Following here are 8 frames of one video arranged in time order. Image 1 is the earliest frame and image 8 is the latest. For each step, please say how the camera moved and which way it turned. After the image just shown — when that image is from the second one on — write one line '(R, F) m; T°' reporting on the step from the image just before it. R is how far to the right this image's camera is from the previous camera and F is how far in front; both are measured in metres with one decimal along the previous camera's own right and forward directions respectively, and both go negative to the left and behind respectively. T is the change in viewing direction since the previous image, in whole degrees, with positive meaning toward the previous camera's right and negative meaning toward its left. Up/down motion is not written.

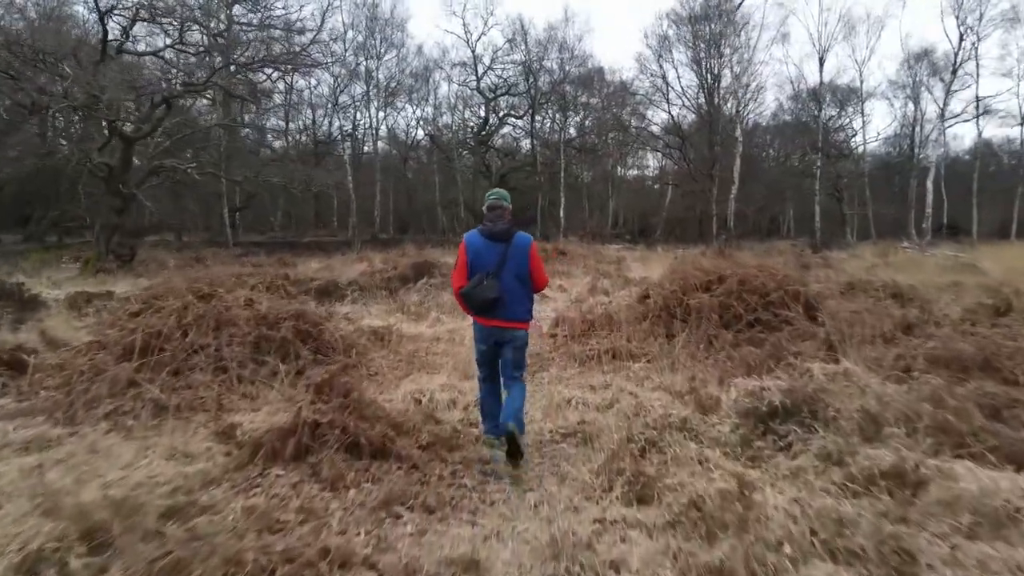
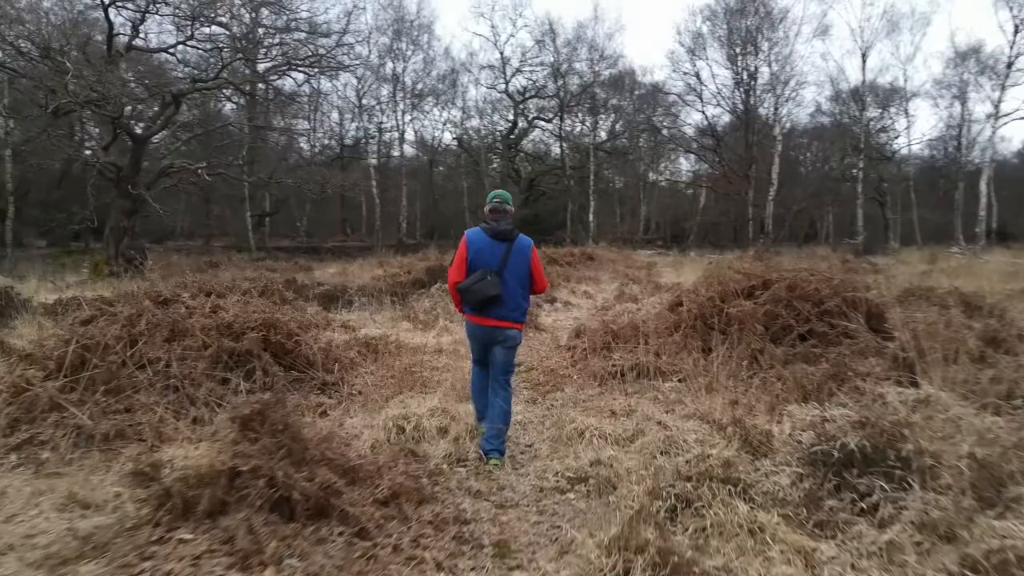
(+0.2, +1.0) m; -2°
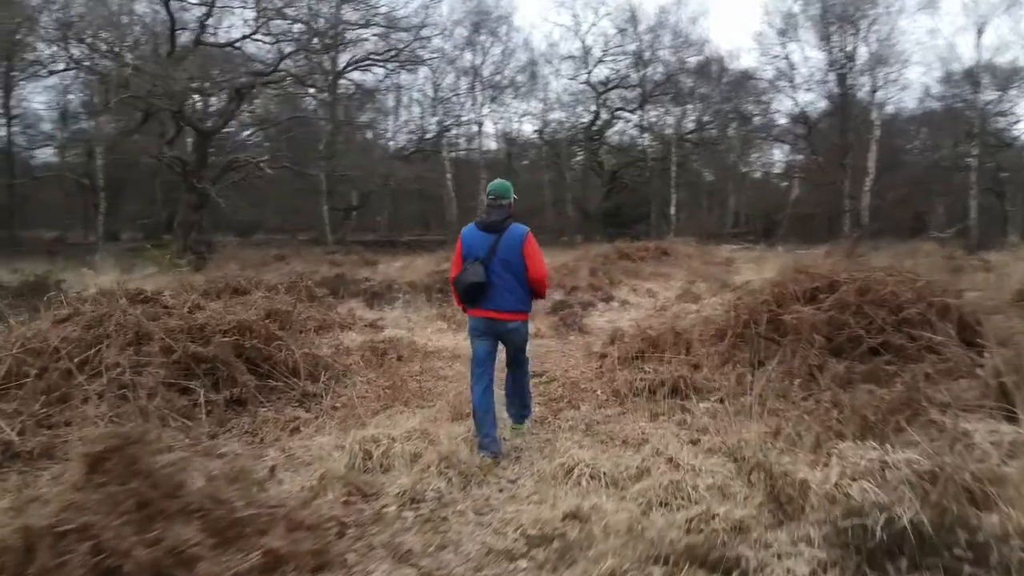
(+0.5, +0.8) m; -7°
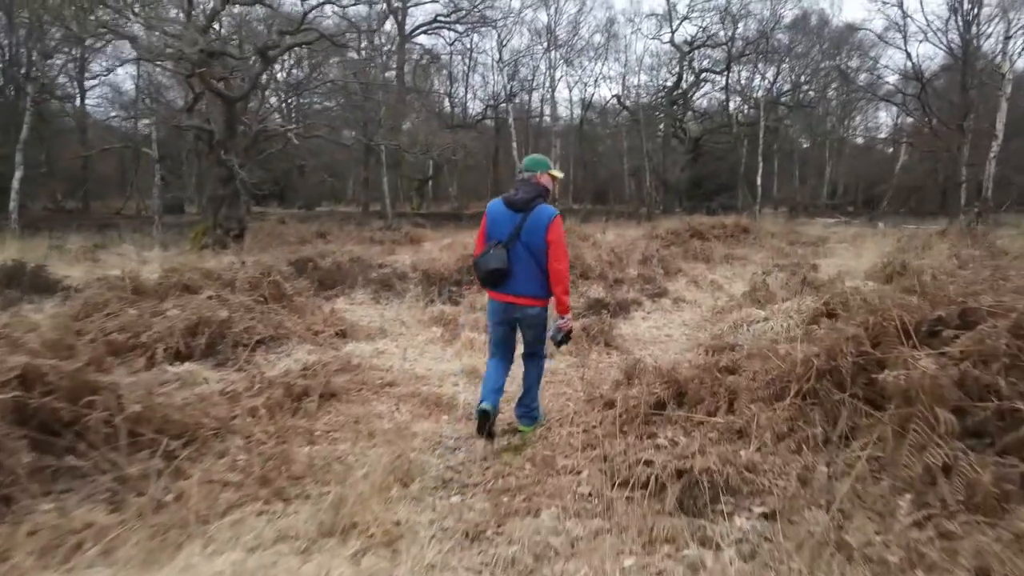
(+0.7, +1.9) m; -7°
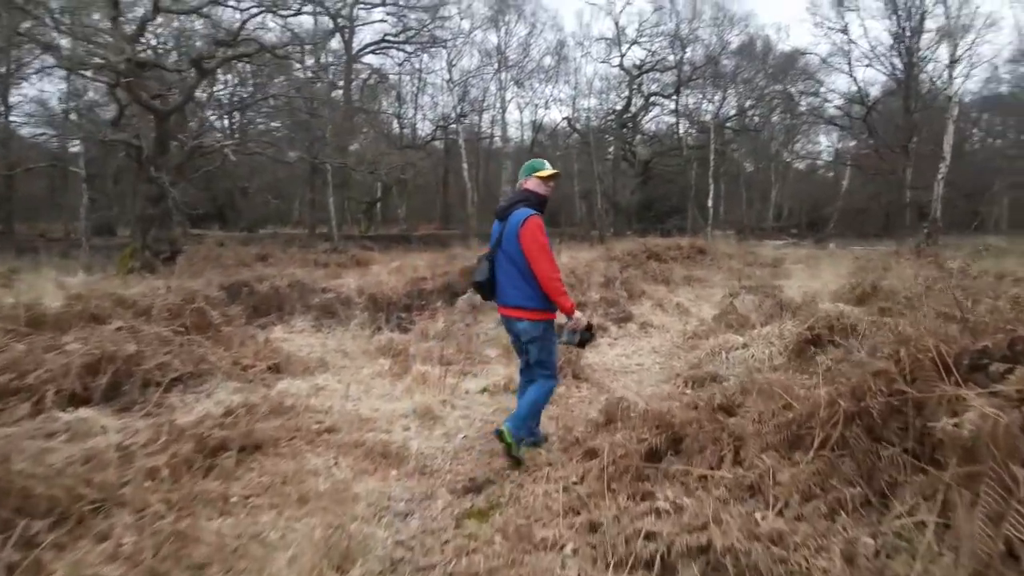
(-0.1, +0.7) m; +4°
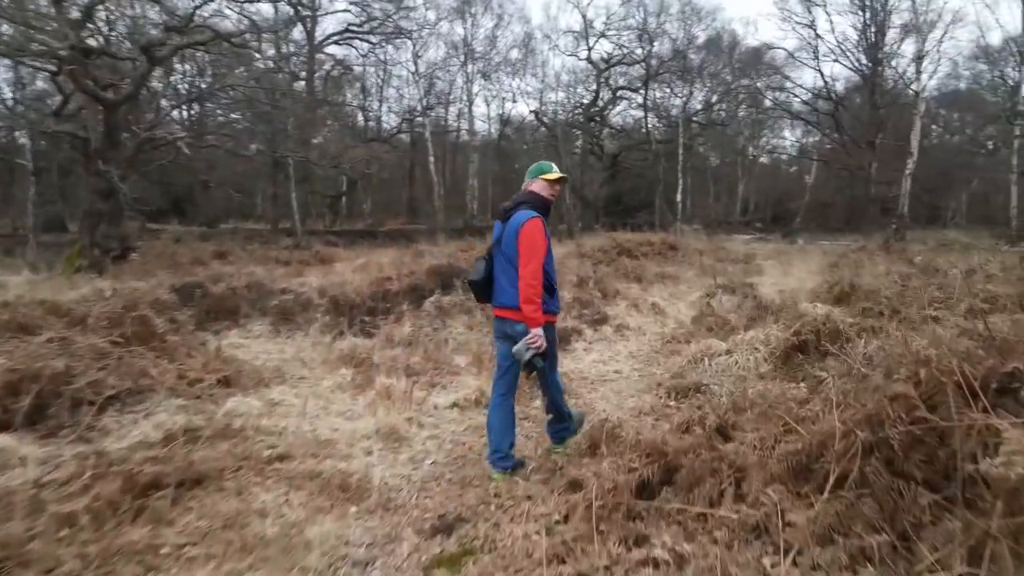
(0.0, +0.4) m; +3°
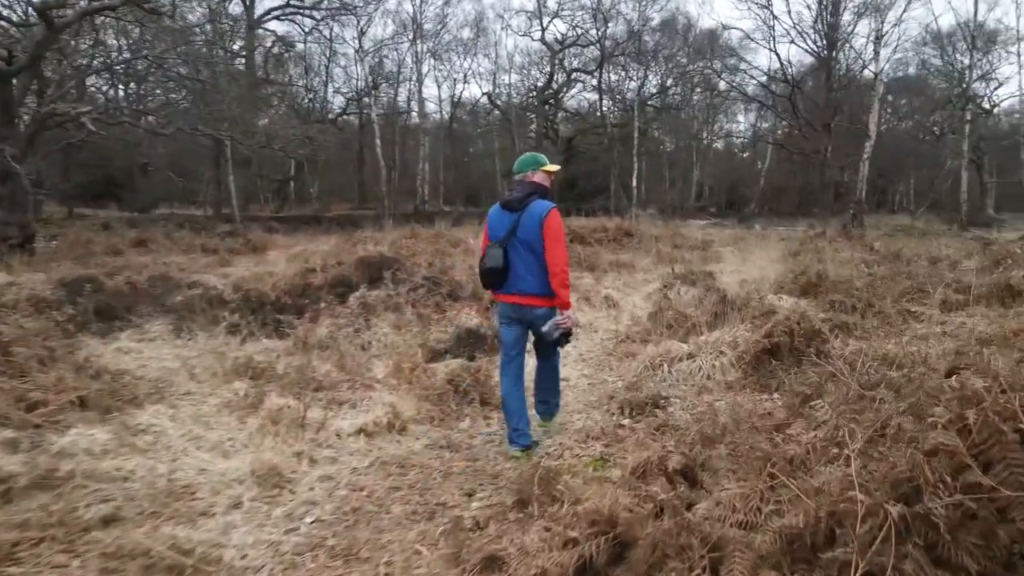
(+0.2, +0.9) m; +3°
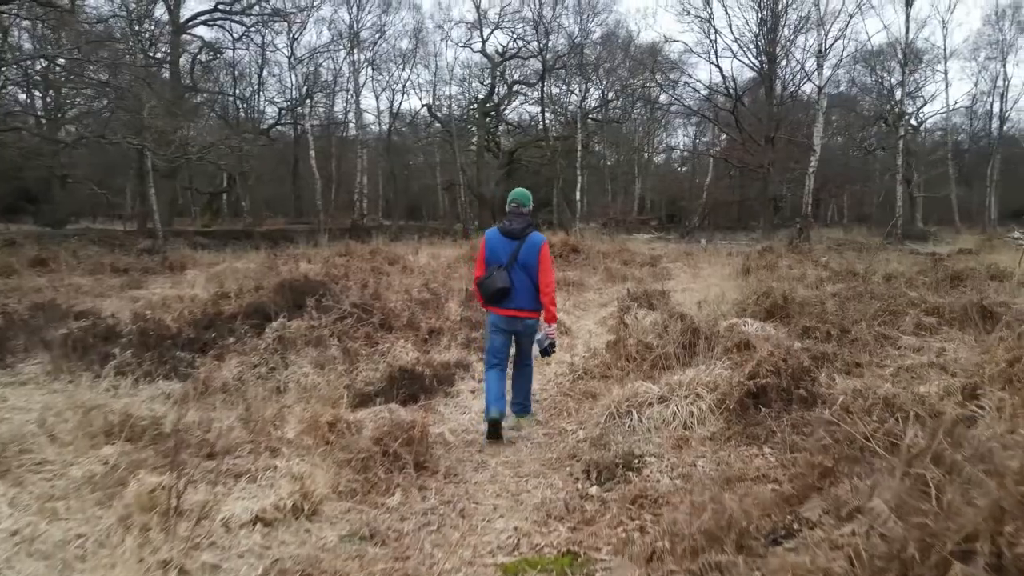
(0.0, +0.8) m; +5°
